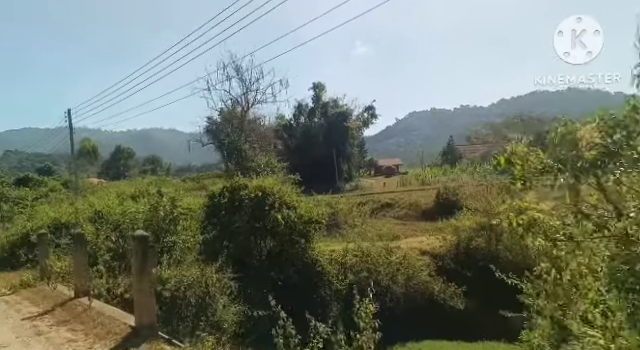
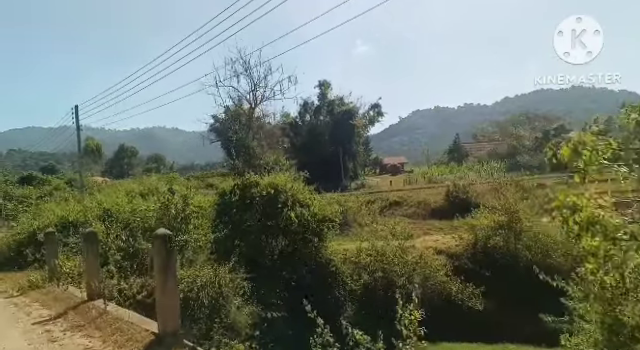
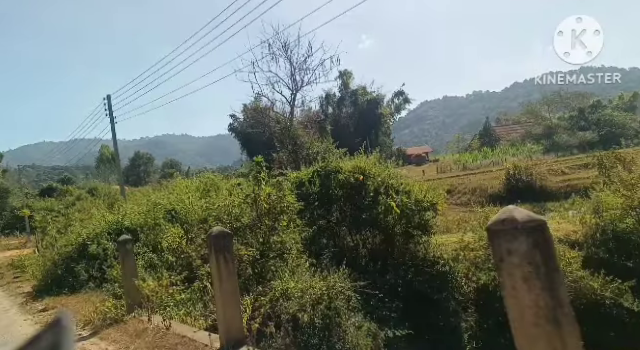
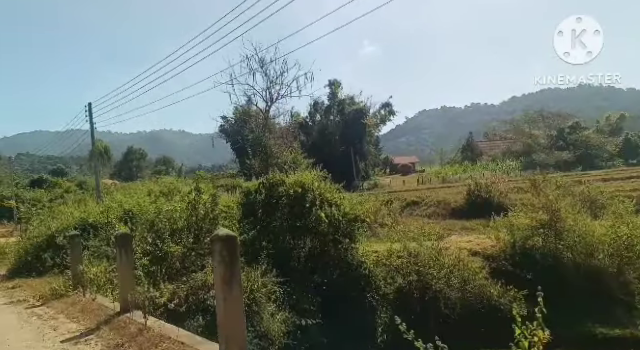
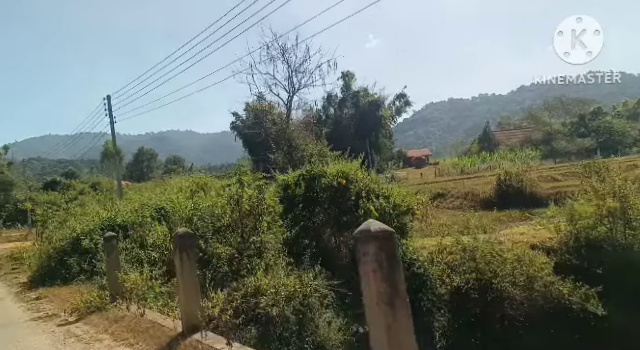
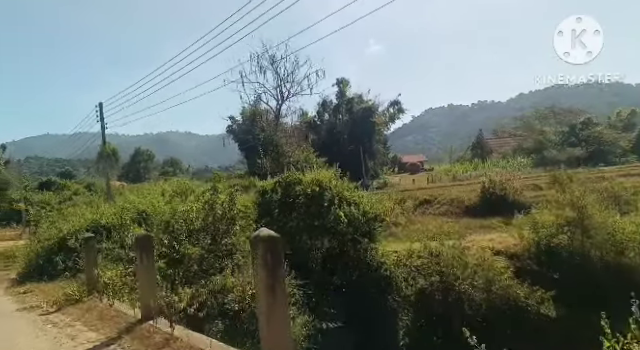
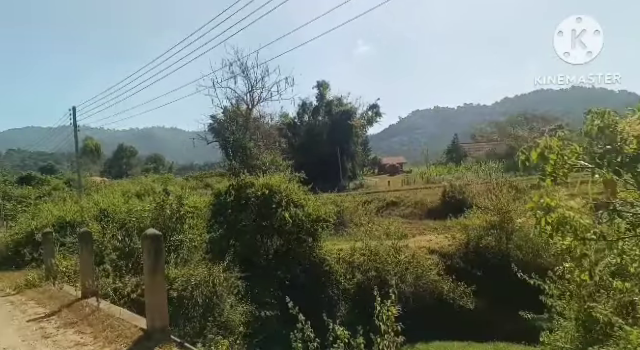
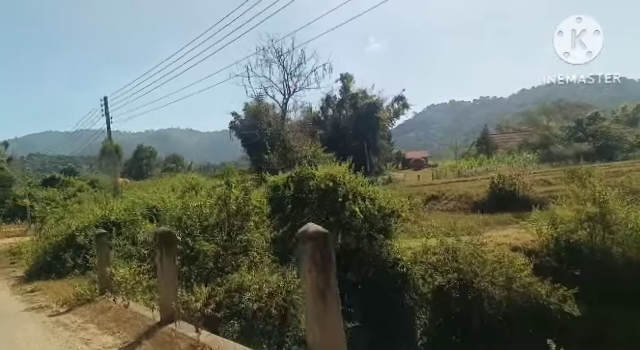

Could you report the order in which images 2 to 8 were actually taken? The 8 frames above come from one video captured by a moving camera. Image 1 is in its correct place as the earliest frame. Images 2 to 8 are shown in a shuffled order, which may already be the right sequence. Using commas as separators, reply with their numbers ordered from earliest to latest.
7, 2, 4, 6, 8, 5, 3
